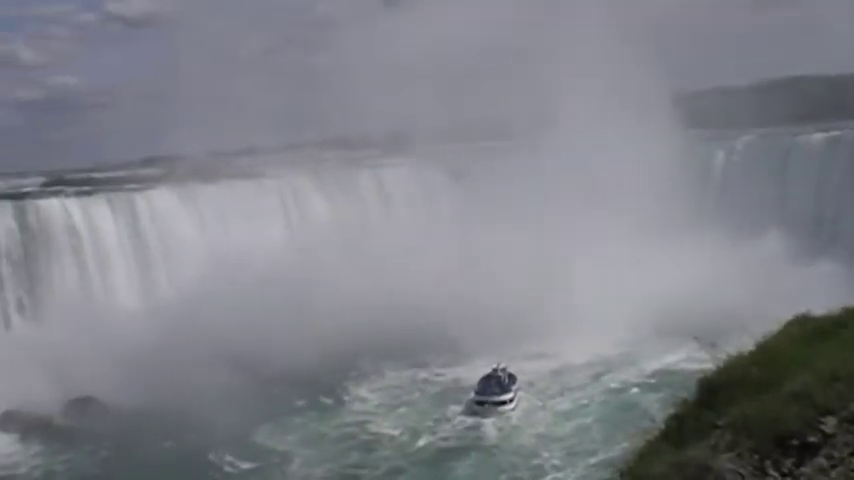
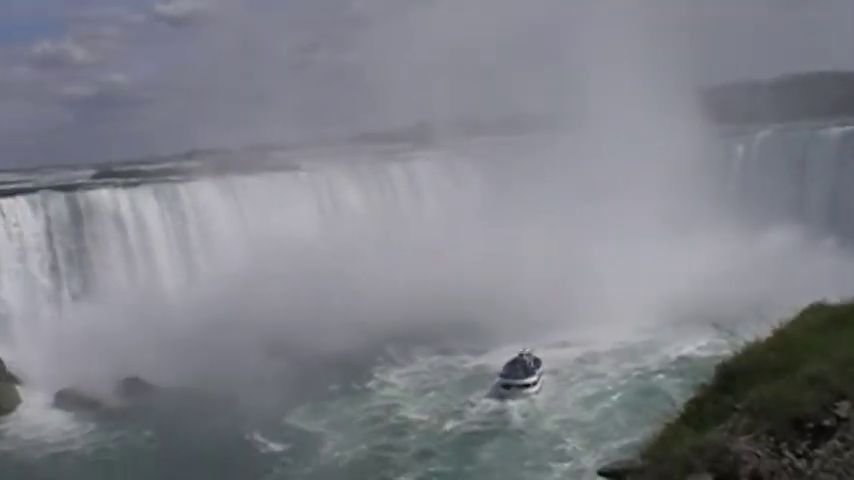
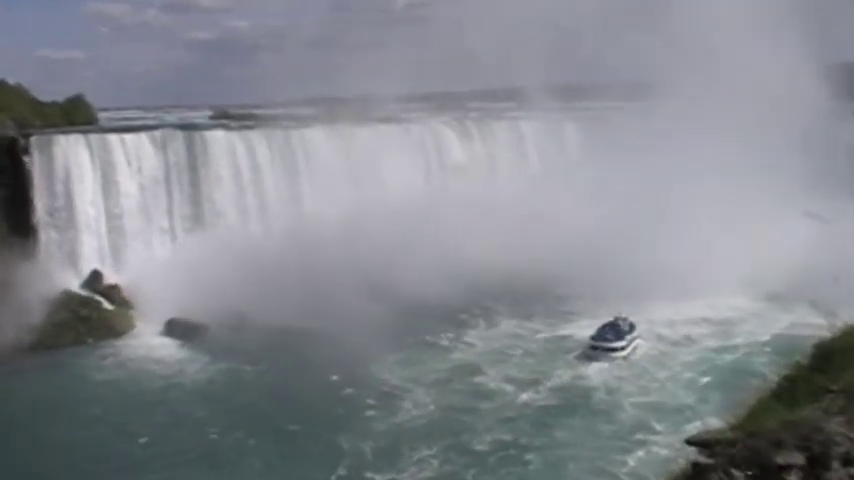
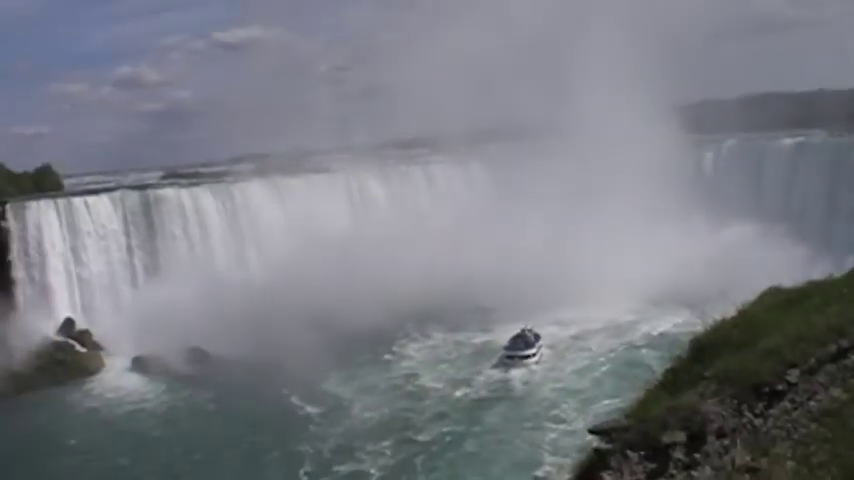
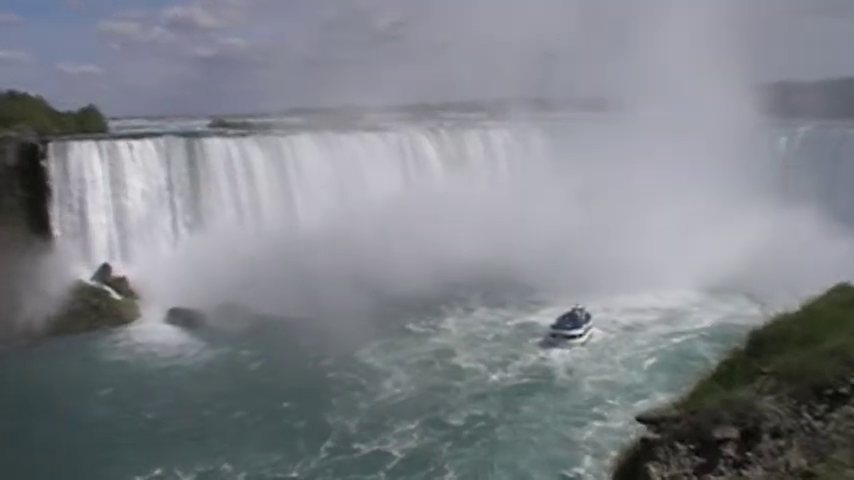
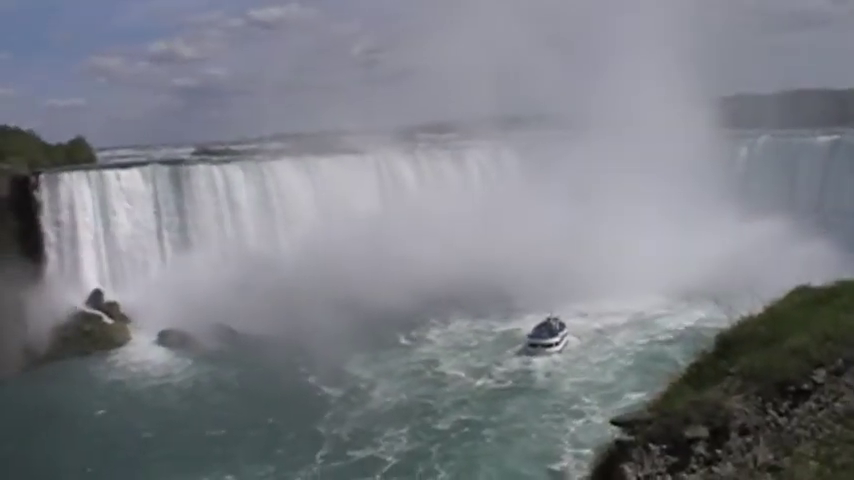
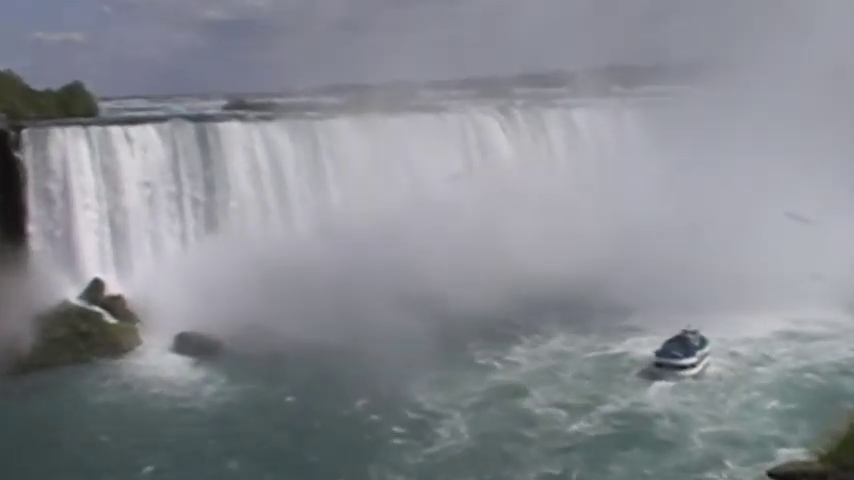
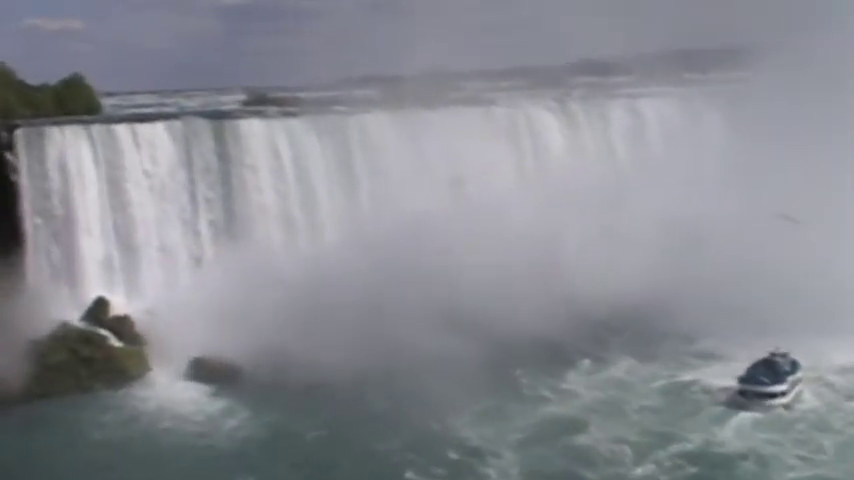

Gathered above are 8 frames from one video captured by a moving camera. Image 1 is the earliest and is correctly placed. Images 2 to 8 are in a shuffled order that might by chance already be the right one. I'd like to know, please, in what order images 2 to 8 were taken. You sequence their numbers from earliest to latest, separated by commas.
2, 4, 6, 5, 3, 7, 8
